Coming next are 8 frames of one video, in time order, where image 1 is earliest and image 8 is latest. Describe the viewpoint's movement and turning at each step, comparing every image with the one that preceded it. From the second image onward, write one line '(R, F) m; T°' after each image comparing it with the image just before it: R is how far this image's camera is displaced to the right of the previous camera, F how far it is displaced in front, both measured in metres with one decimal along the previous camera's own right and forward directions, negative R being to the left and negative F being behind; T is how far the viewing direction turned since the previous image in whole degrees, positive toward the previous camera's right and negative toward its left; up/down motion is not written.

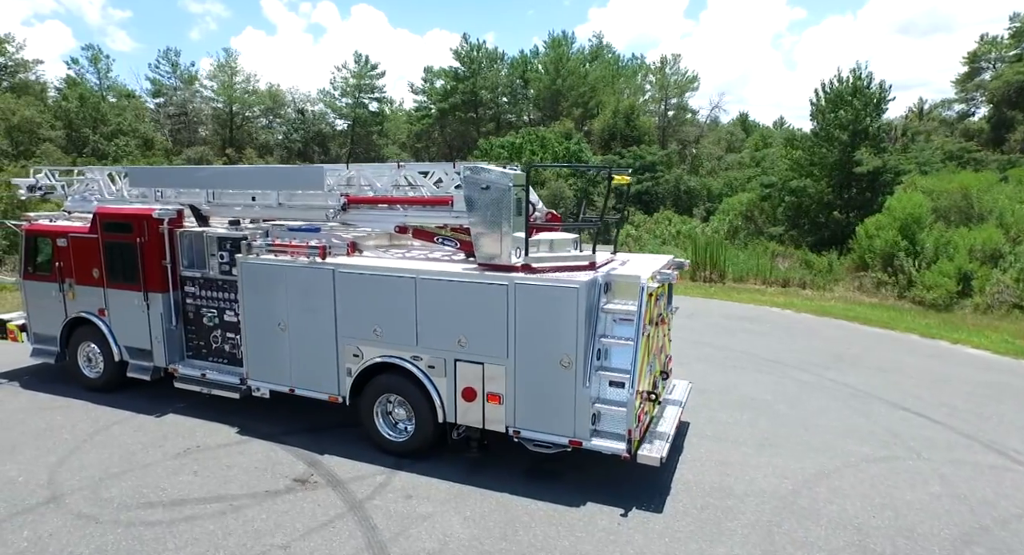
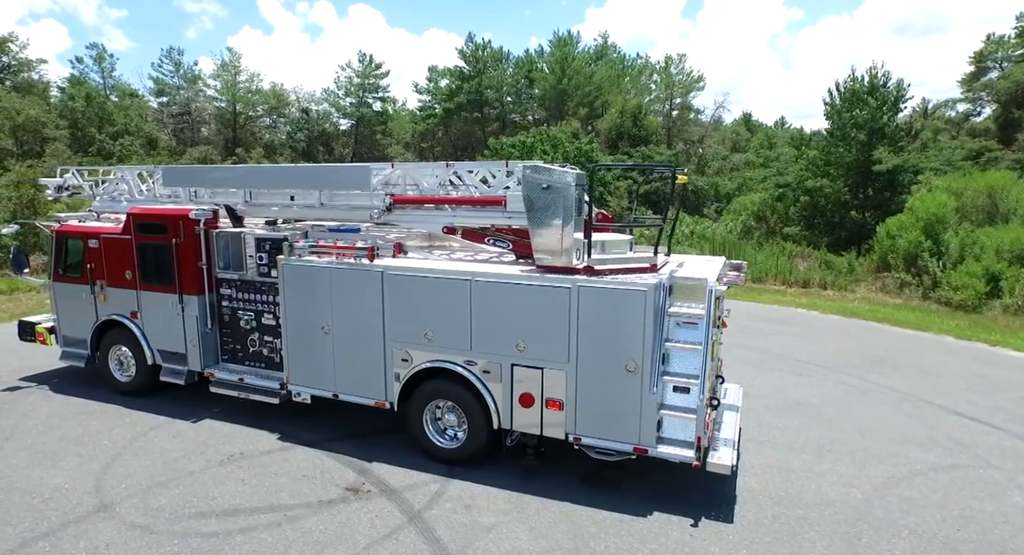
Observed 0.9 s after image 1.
(-0.5, +0.1) m; 0°
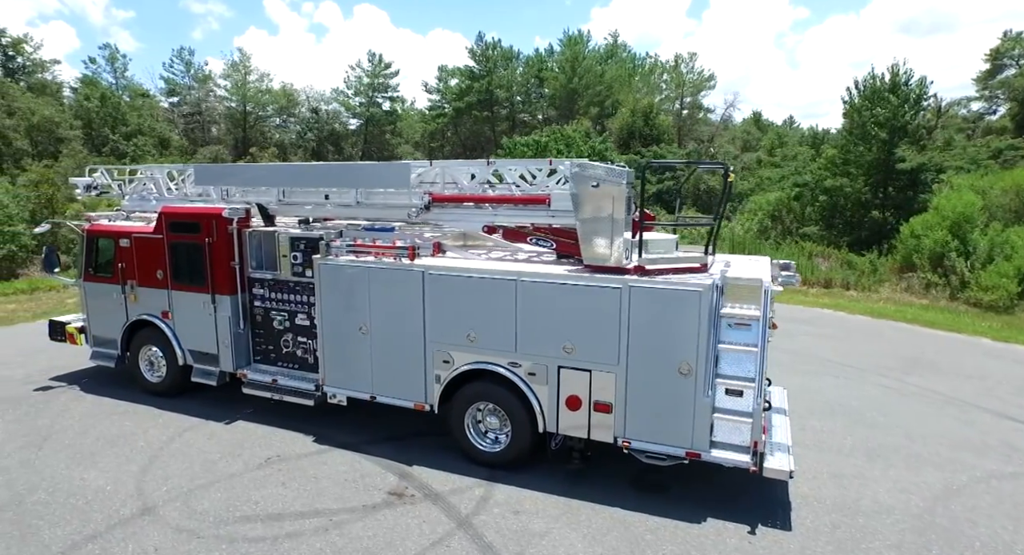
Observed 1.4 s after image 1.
(-0.4, +0.1) m; 0°
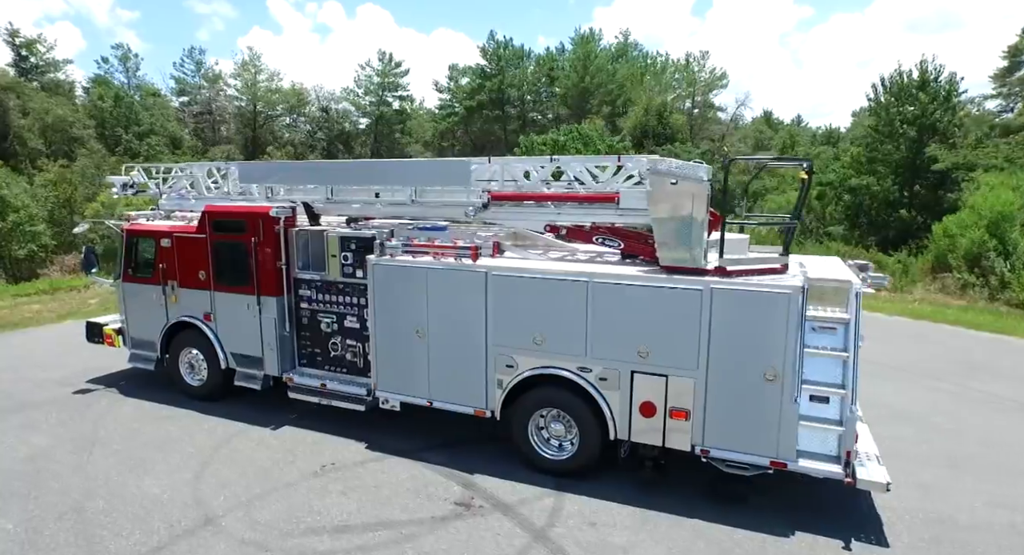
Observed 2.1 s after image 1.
(-0.6, +0.2) m; 0°
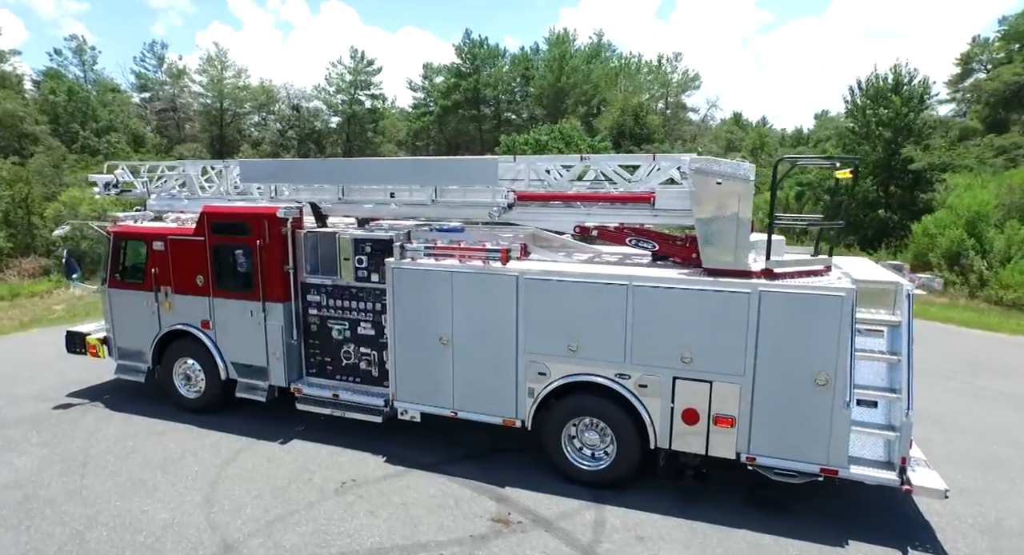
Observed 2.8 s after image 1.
(-0.5, +0.2) m; +3°
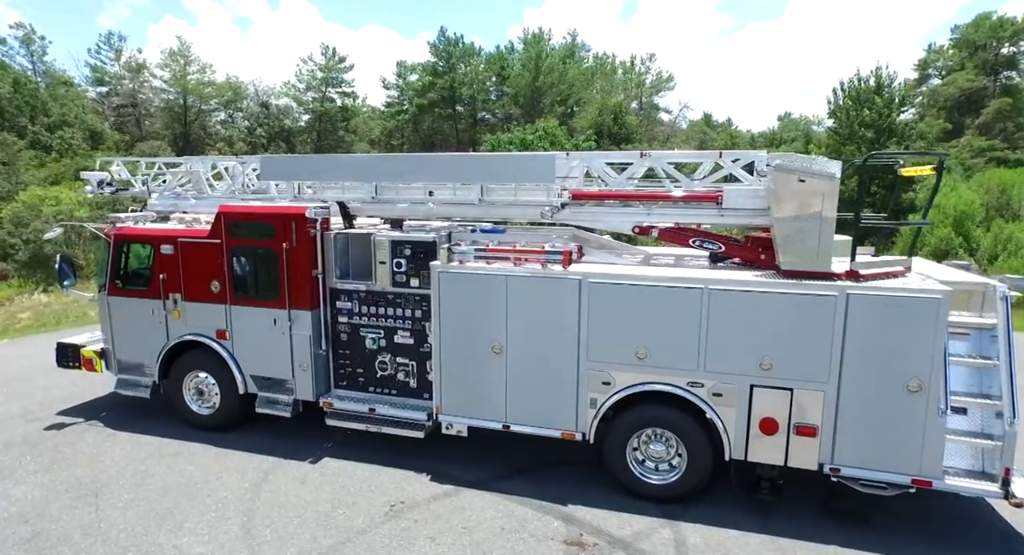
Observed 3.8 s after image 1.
(-0.8, +0.4) m; +3°
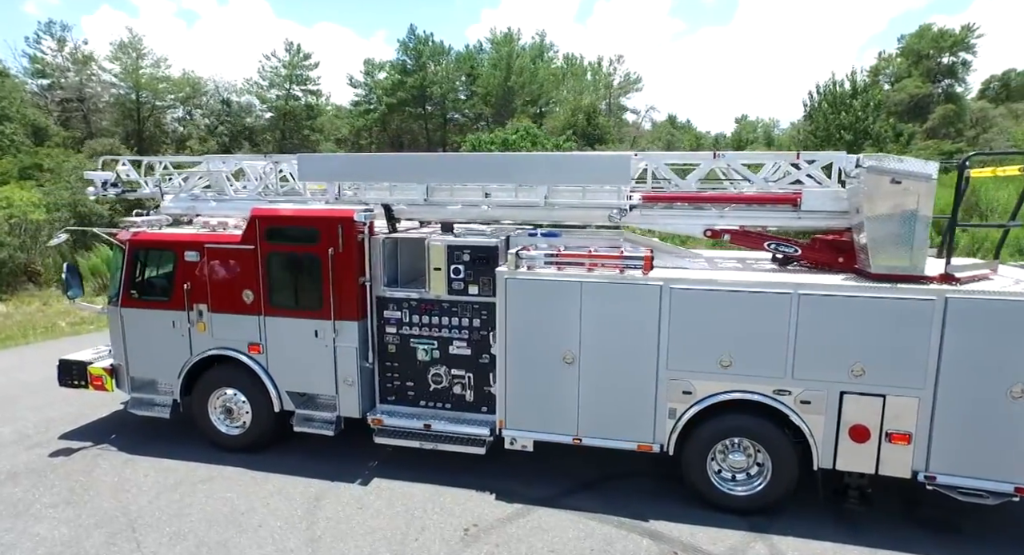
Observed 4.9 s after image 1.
(-0.9, +0.3) m; +4°
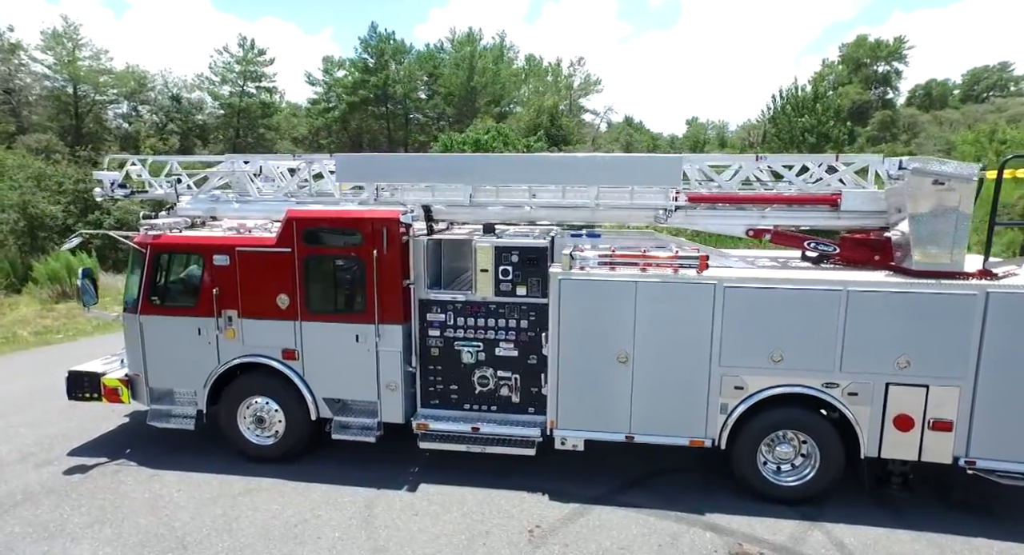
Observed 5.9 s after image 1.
(-0.8, 0.0) m; +5°
